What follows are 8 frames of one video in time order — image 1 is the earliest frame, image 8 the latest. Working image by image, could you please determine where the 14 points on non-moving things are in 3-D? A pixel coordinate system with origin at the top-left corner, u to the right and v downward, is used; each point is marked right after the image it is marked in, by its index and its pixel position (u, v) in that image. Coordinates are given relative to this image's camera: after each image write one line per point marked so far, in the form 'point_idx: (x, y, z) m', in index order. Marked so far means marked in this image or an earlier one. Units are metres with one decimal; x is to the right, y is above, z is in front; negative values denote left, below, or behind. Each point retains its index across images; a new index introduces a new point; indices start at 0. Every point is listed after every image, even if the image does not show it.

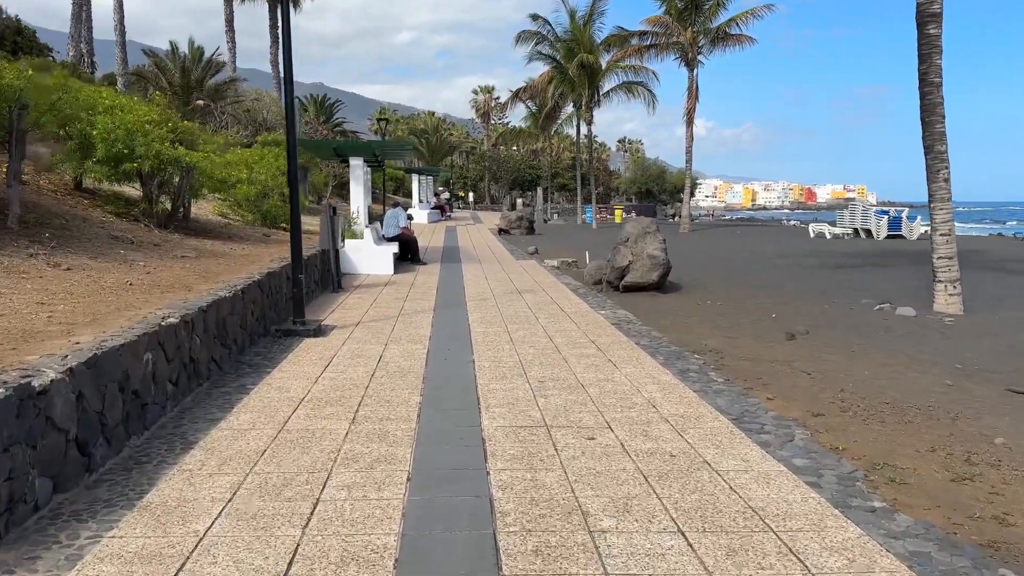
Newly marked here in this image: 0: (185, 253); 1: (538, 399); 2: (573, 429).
0: (-3.5, +0.4, +9.9) m
1: (+0.2, -0.7, +6.2) m
2: (+0.3, -0.8, +5.4) m
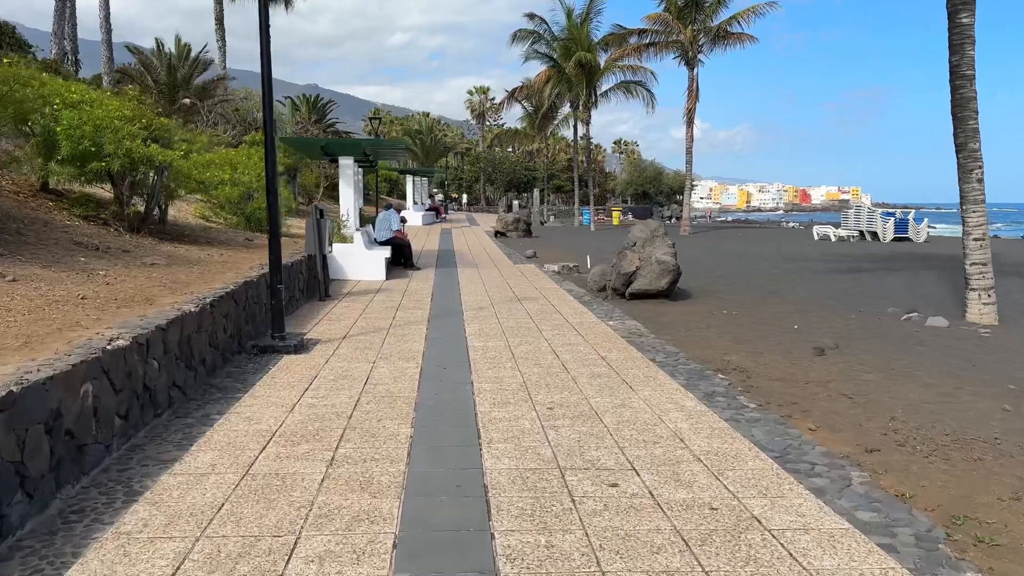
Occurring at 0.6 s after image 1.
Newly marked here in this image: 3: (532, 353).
0: (-3.4, +0.3, +9.0) m
1: (+0.2, -0.8, +5.4) m
2: (+0.4, -0.9, +4.6) m
3: (+0.2, -0.6, +8.0) m
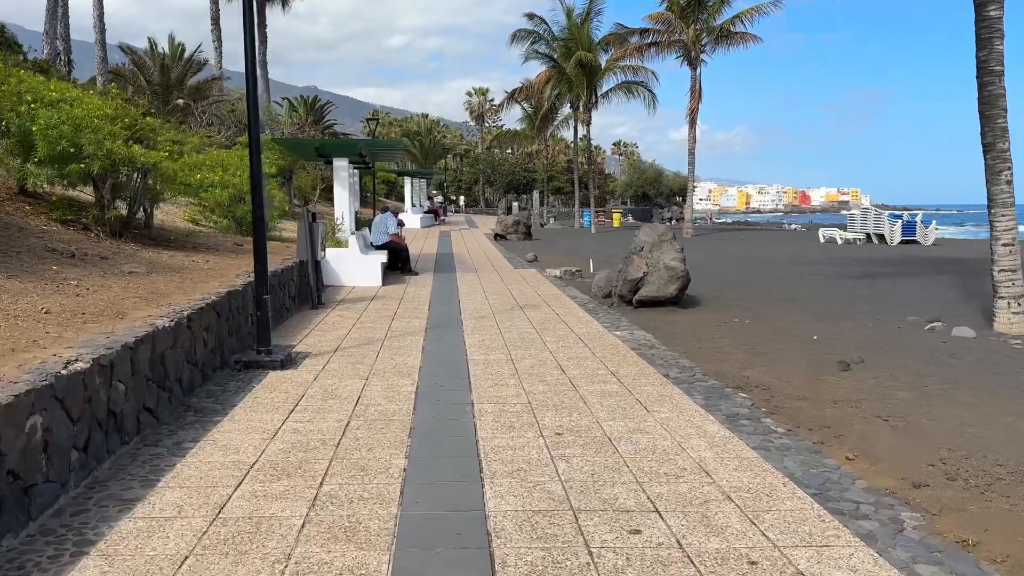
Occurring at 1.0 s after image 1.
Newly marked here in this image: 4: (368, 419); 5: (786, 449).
0: (-3.4, +0.2, +8.5) m
1: (+0.2, -0.9, +4.8) m
2: (+0.4, -1.0, +4.0) m
3: (+0.2, -0.6, +7.5) m
4: (-0.9, -0.8, +5.7) m
5: (+1.5, -0.9, +5.2) m
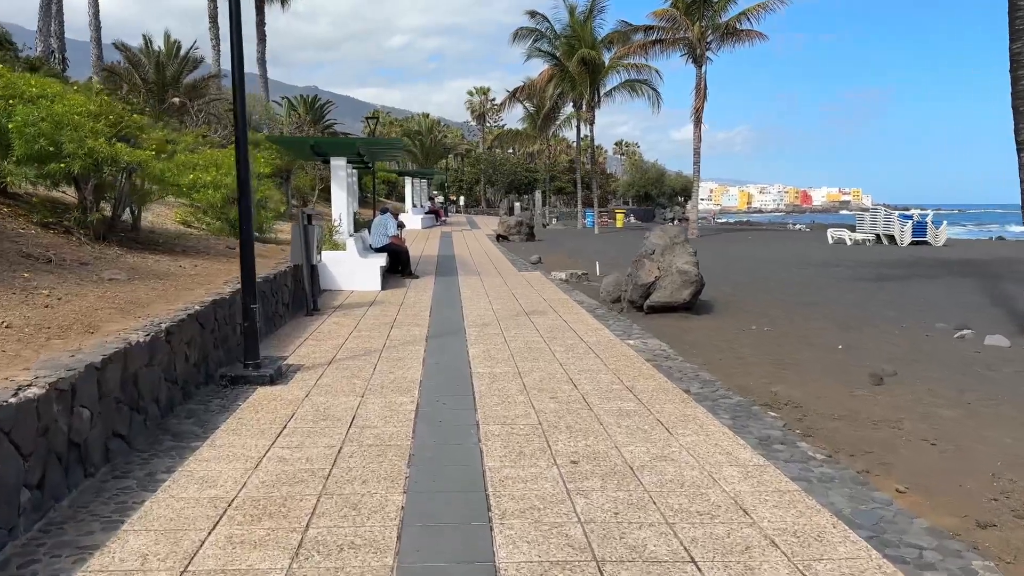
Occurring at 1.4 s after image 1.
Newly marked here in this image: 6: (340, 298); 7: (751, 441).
0: (-3.4, +0.1, +7.9) m
1: (+0.3, -1.0, +4.3) m
2: (+0.5, -1.0, +3.5) m
3: (+0.3, -0.7, +6.9) m
4: (-0.8, -0.9, +5.2) m
5: (+1.6, -1.0, +4.7) m
6: (-2.2, -0.1, +12.2) m
7: (+1.4, -0.9, +5.4) m
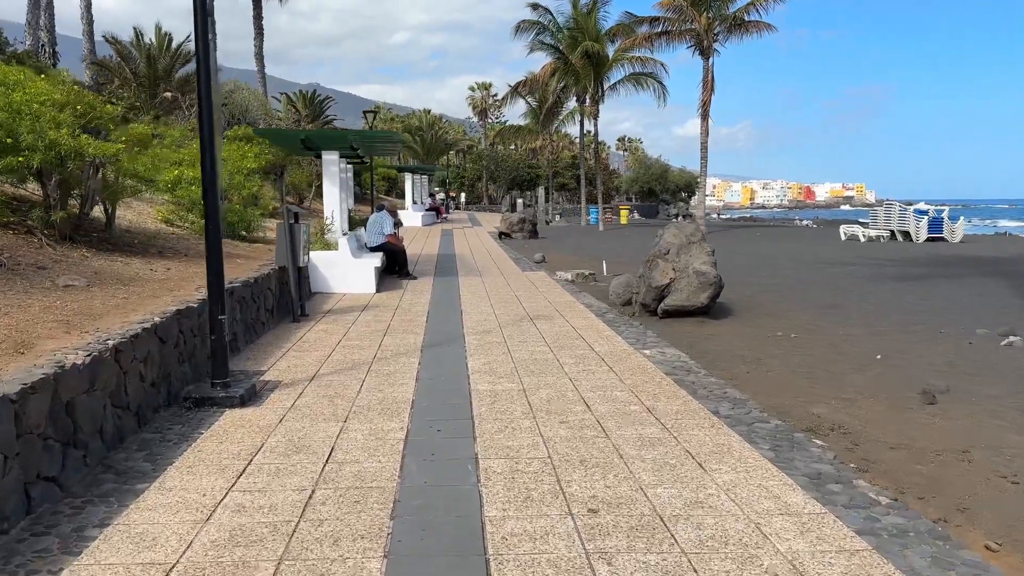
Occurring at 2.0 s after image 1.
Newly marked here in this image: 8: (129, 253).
0: (-3.3, +0.1, +7.1) m
1: (+0.3, -1.0, +3.4) m
2: (+0.5, -1.1, +2.6) m
3: (+0.3, -0.7, +6.1) m
4: (-0.8, -0.9, +4.4) m
5: (+1.6, -1.0, +3.9) m
6: (-2.2, -0.2, +11.4) m
7: (+1.4, -0.9, +4.6) m
8: (-3.8, +0.4, +9.4) m
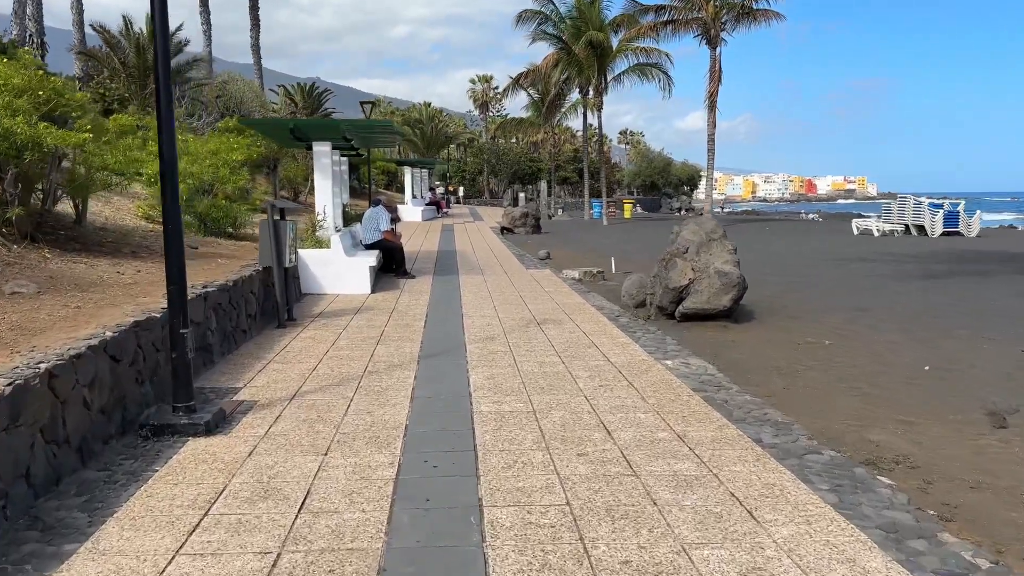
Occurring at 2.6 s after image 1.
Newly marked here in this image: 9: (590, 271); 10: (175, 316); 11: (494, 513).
0: (-3.3, 0.0, +6.3) m
1: (+0.3, -1.1, +2.6) m
2: (+0.5, -1.2, +1.8) m
3: (+0.3, -0.8, +5.3) m
4: (-0.8, -1.0, +3.5) m
5: (+1.7, -1.1, +3.0) m
6: (-2.1, -0.2, +10.5) m
7: (+1.5, -1.0, +3.7) m
8: (-3.8, +0.3, +8.5) m
9: (+1.2, +0.2, +13.9) m
10: (-1.9, -0.1, +5.2) m
11: (-0.1, -0.9, +3.9) m
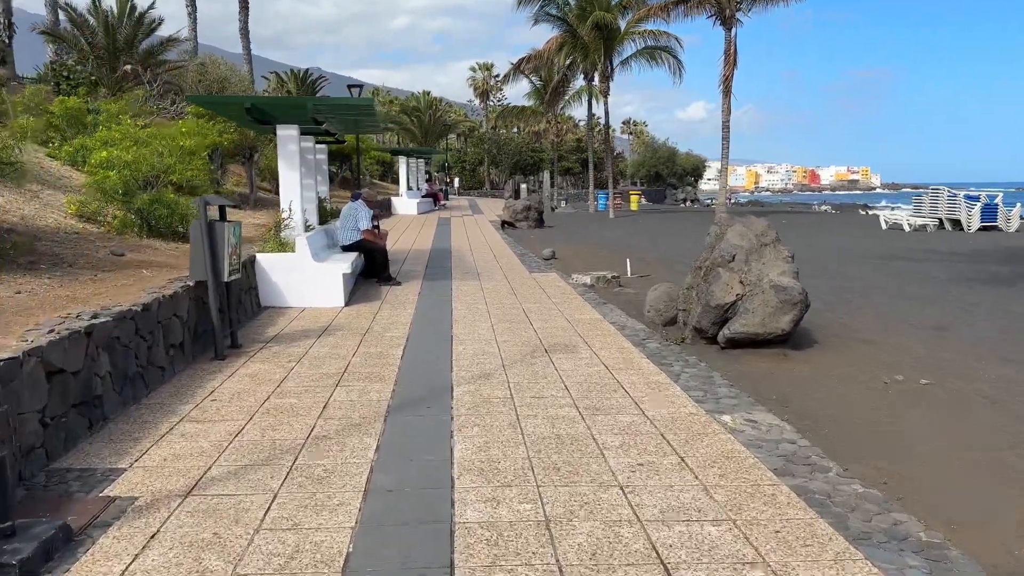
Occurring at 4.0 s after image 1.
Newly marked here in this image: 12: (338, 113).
0: (-3.3, -0.2, +4.3) m
1: (+0.4, -1.3, +0.7) m
2: (+0.5, -1.4, -0.1) m
3: (+0.3, -1.0, +3.3) m
4: (-0.8, -1.2, +1.6) m
5: (+1.7, -1.3, +1.1) m
6: (-2.1, -0.3, +8.6) m
7: (+1.5, -1.2, +1.8) m
8: (-3.8, +0.2, +6.6) m
9: (+1.2, +0.1, +11.9) m
10: (-1.9, -0.3, +3.3) m
11: (-0.1, -1.1, +2.0) m
12: (-2.1, +2.1, +11.3) m
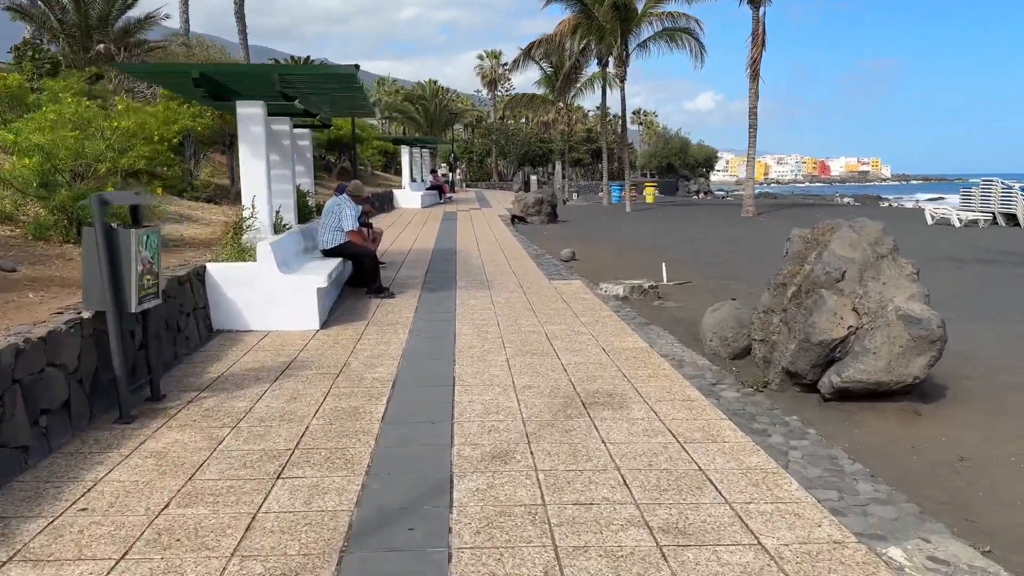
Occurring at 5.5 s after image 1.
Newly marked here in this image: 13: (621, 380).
0: (-3.2, -0.4, +2.3) m
1: (+0.4, -1.5, -1.4) m
2: (+0.6, -1.6, -2.2) m
3: (+0.5, -1.2, +1.3) m
4: (-0.7, -1.4, -0.4) m
5: (+1.8, -1.5, -1.0) m
6: (-2.0, -0.5, +6.5) m
7: (+1.6, -1.4, -0.3) m
8: (-3.6, 0.0, +4.6) m
9: (+1.4, 0.0, +9.9) m
10: (-1.8, -0.5, +1.2) m
11: (0.0, -1.4, -0.1) m
12: (-1.9, +2.0, +9.3) m
13: (+0.7, -0.6, +6.0) m
